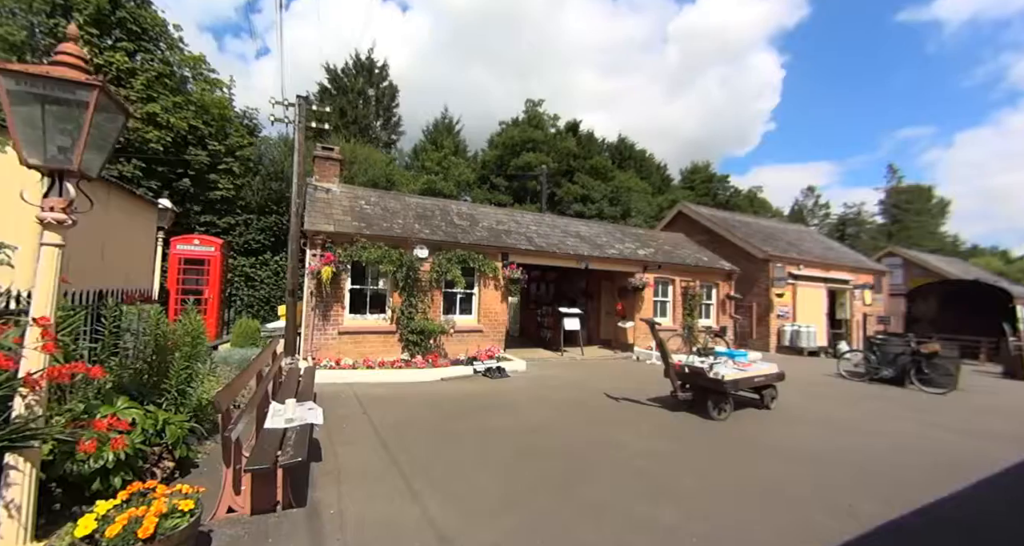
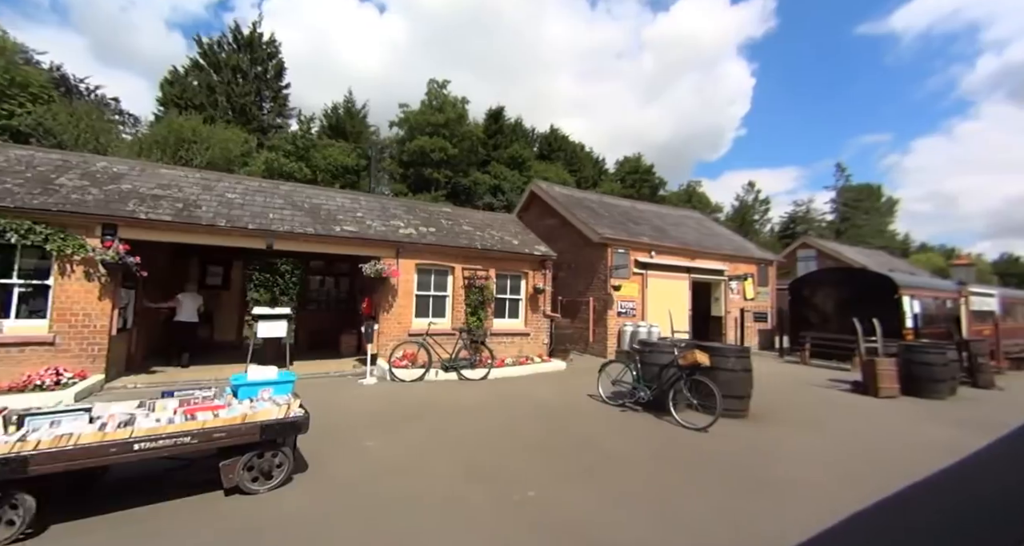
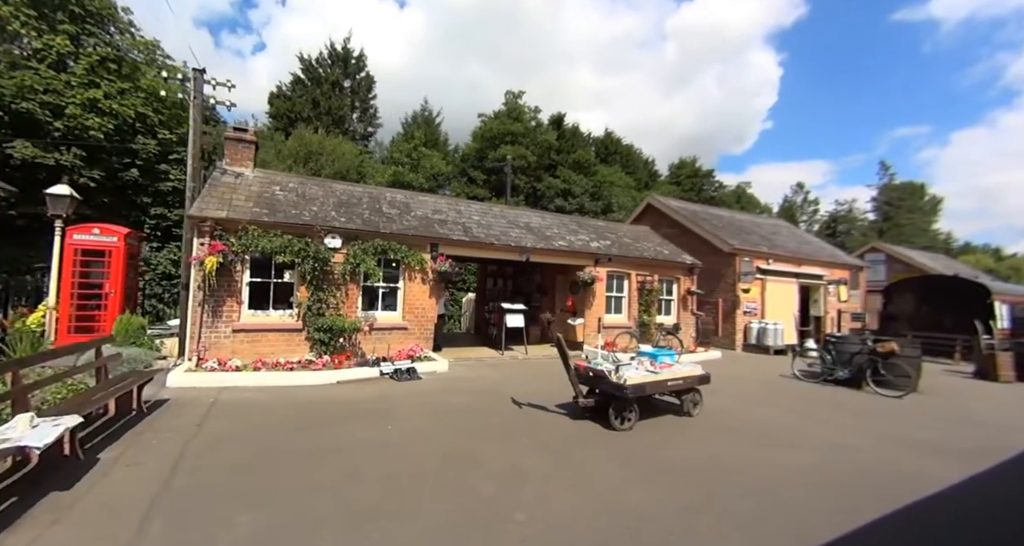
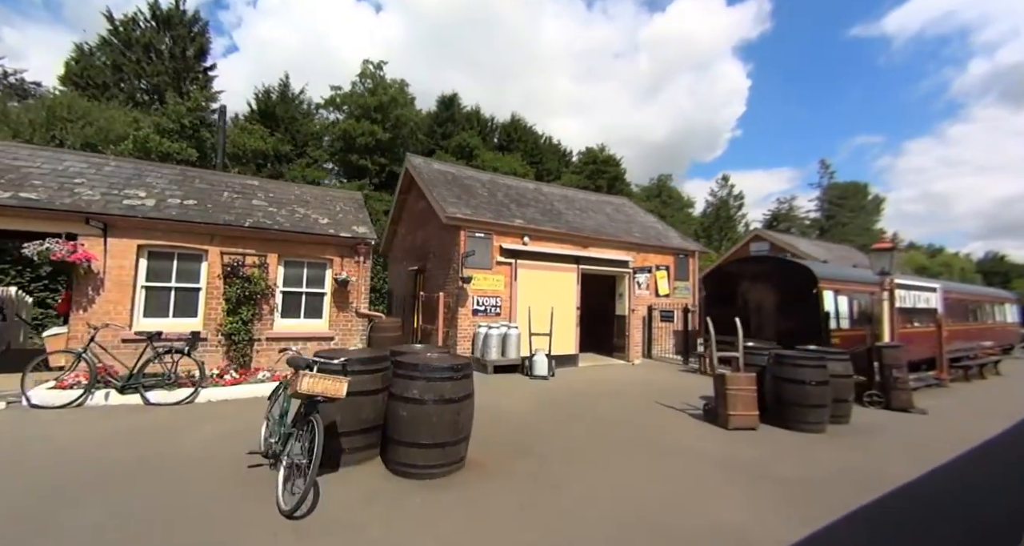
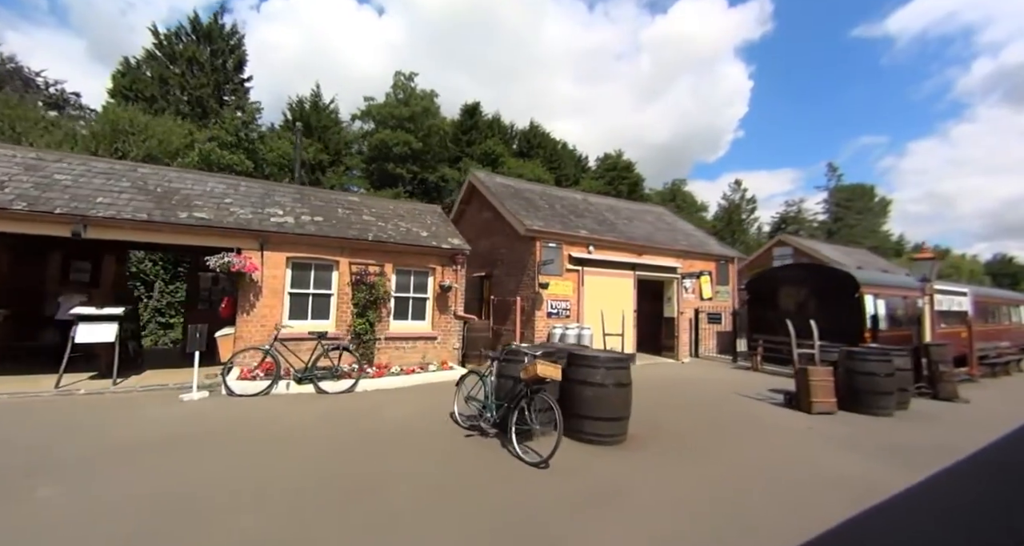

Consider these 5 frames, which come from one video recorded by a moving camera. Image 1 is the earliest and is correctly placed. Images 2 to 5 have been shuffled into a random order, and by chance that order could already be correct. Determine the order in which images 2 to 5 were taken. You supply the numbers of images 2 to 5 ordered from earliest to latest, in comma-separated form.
3, 2, 5, 4
